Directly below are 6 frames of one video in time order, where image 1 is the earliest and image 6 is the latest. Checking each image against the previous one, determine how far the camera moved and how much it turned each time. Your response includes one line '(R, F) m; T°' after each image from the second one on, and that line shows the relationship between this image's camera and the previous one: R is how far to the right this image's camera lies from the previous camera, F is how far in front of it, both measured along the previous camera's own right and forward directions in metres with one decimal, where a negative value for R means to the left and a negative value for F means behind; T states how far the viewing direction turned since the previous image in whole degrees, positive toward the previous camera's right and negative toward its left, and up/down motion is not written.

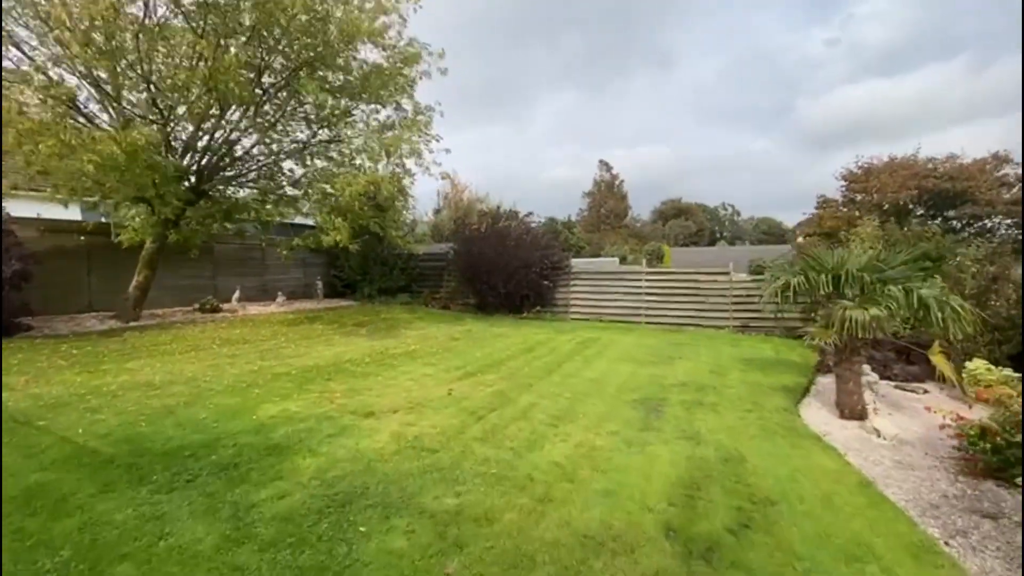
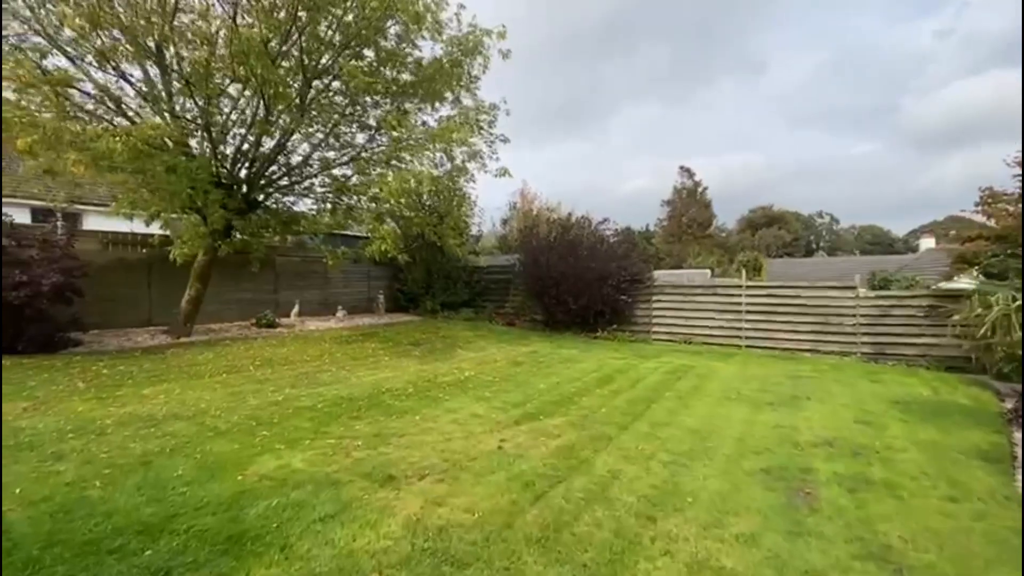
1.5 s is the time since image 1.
(0.0, +1.2) m; -9°
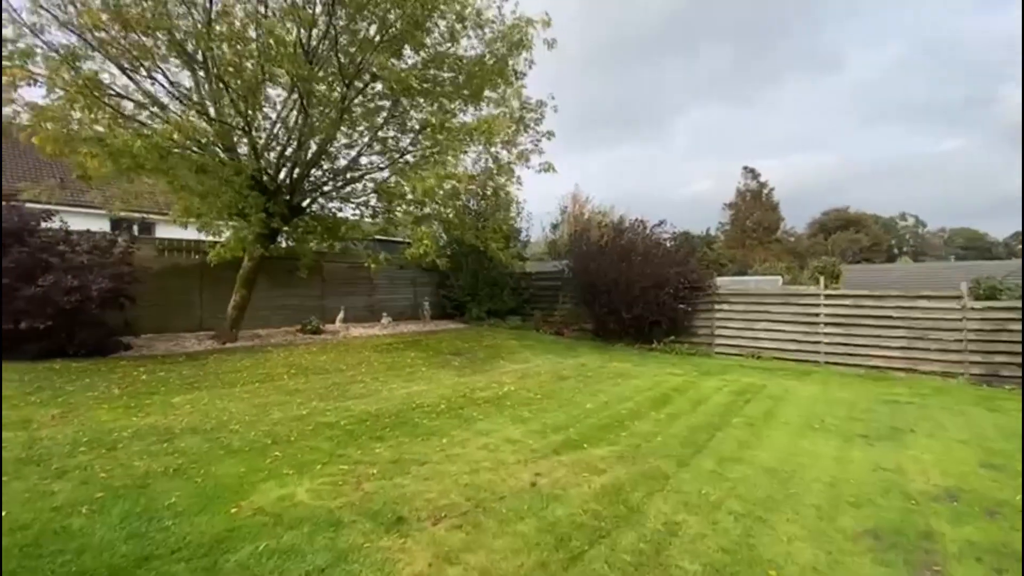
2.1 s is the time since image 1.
(+0.1, +0.5) m; -6°
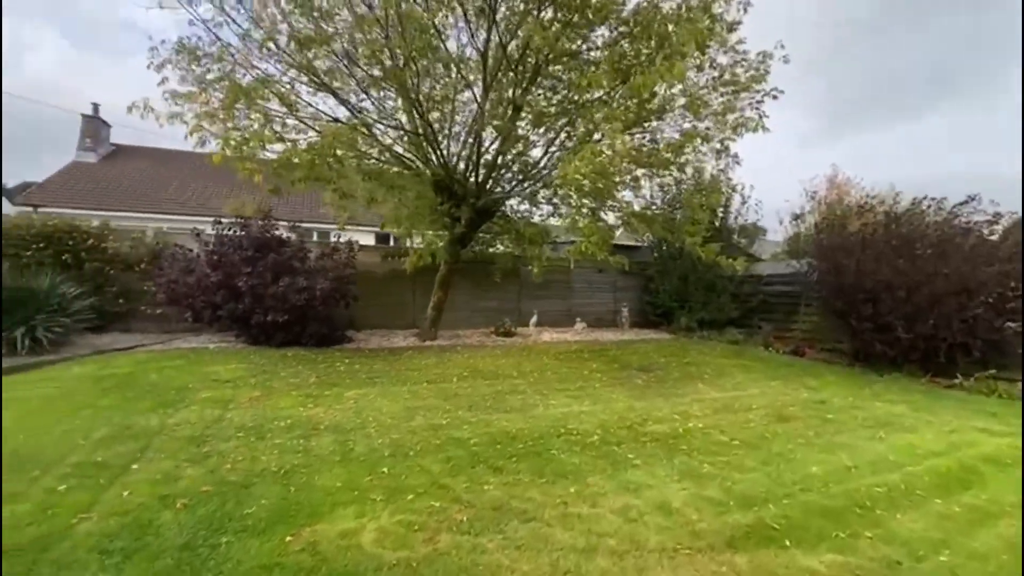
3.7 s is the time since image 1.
(+0.4, +1.0) m; -27°
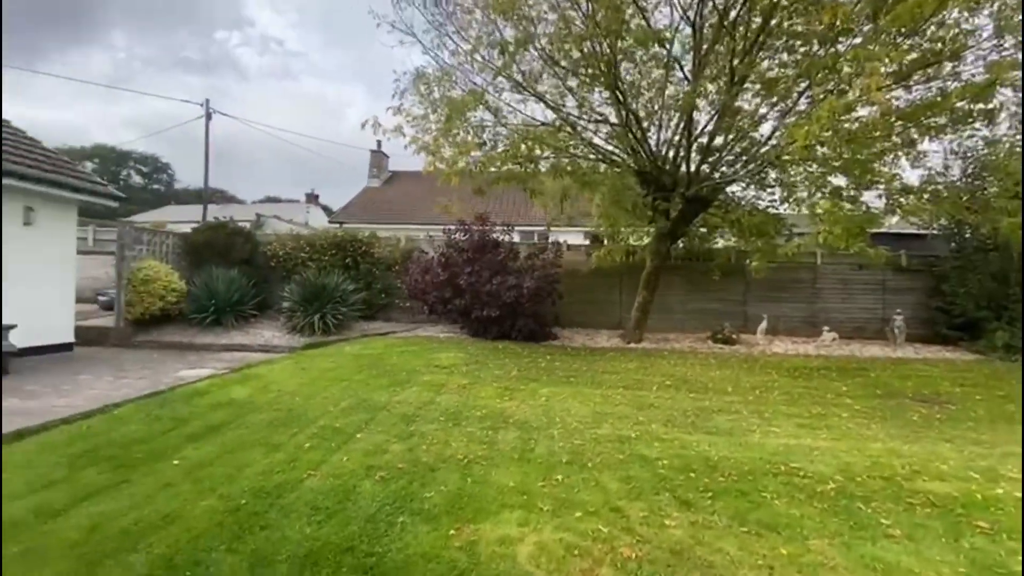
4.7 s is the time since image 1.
(+0.2, +0.3) m; -26°
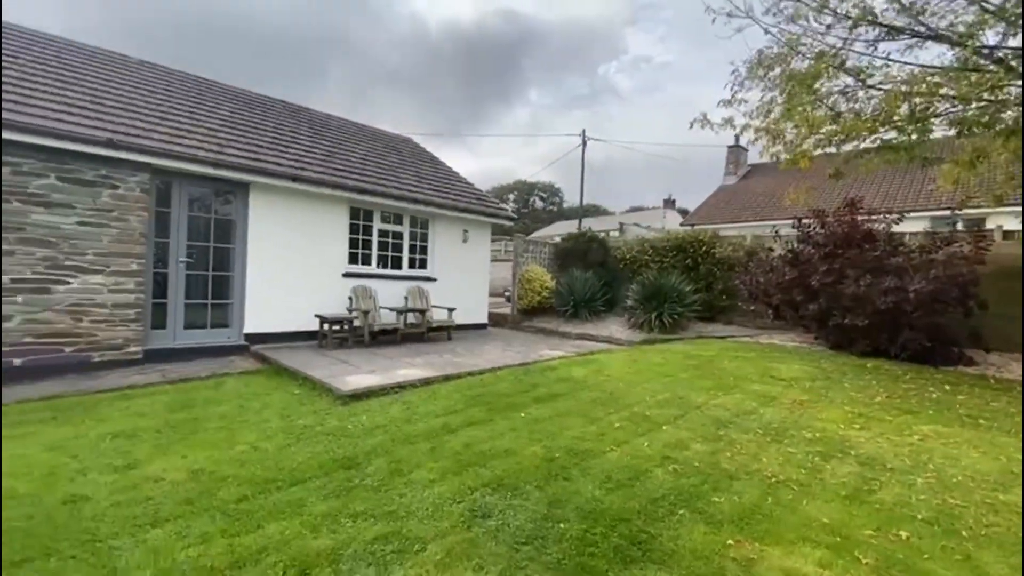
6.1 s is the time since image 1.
(+0.4, 0.0) m; -42°
